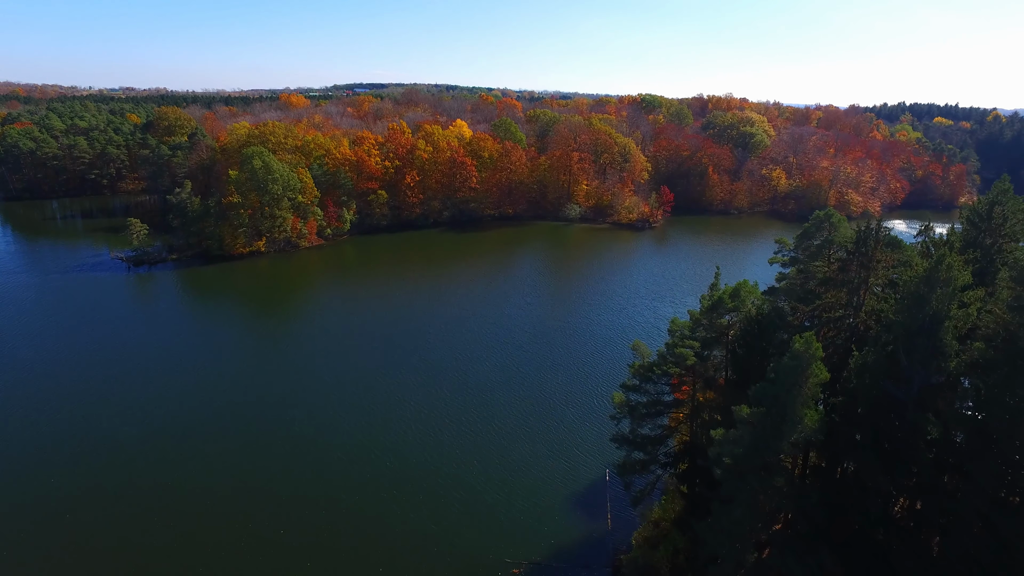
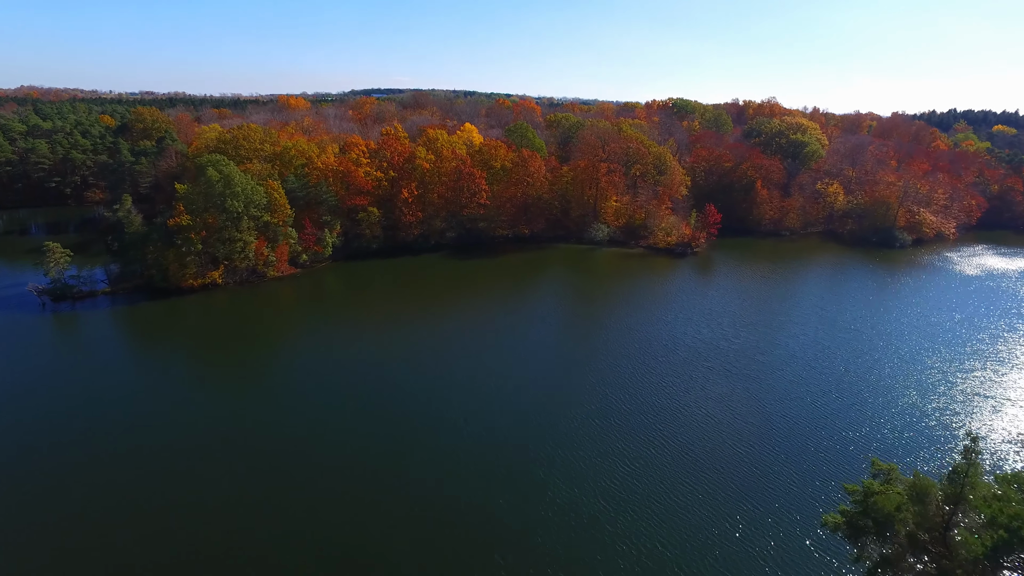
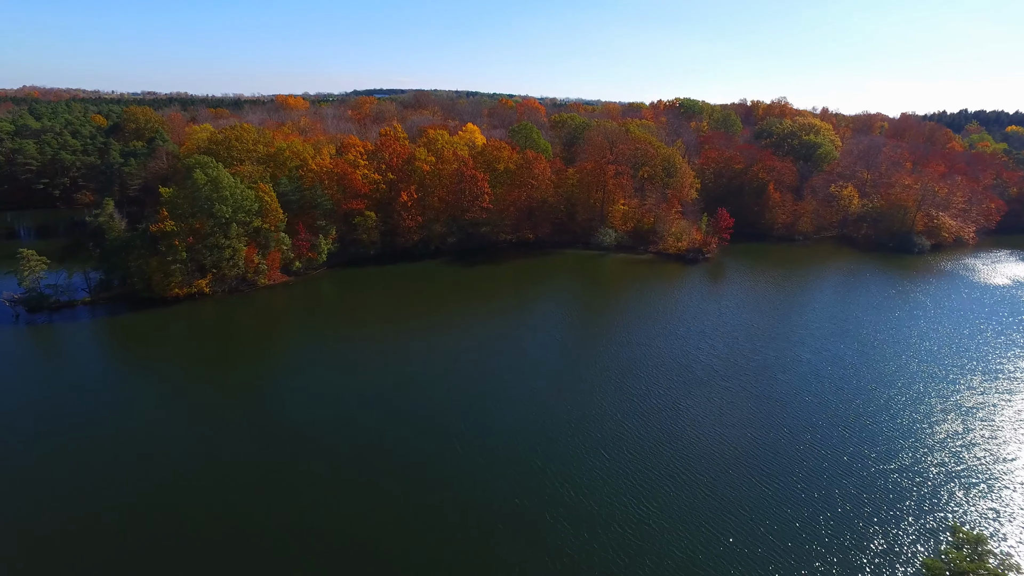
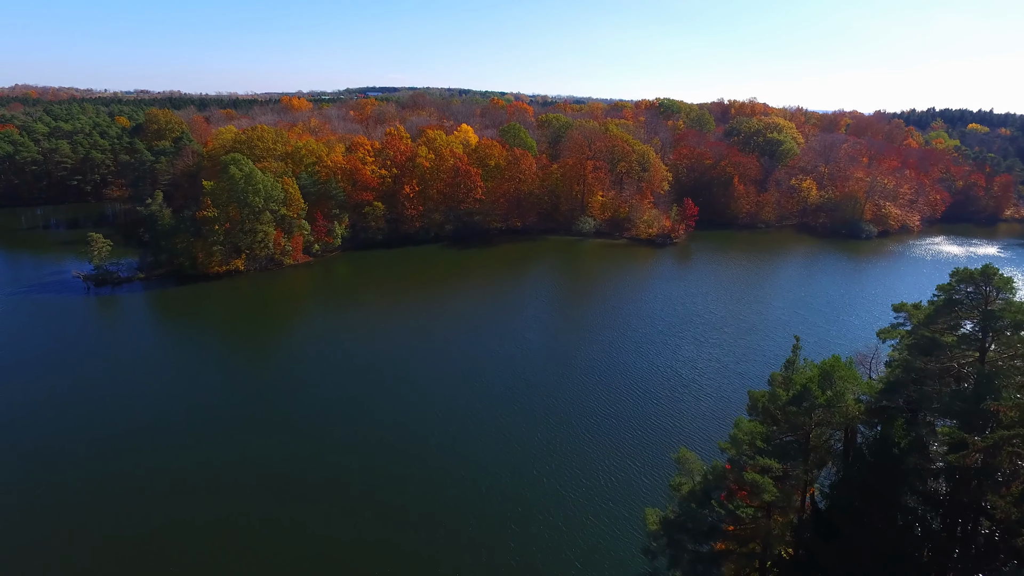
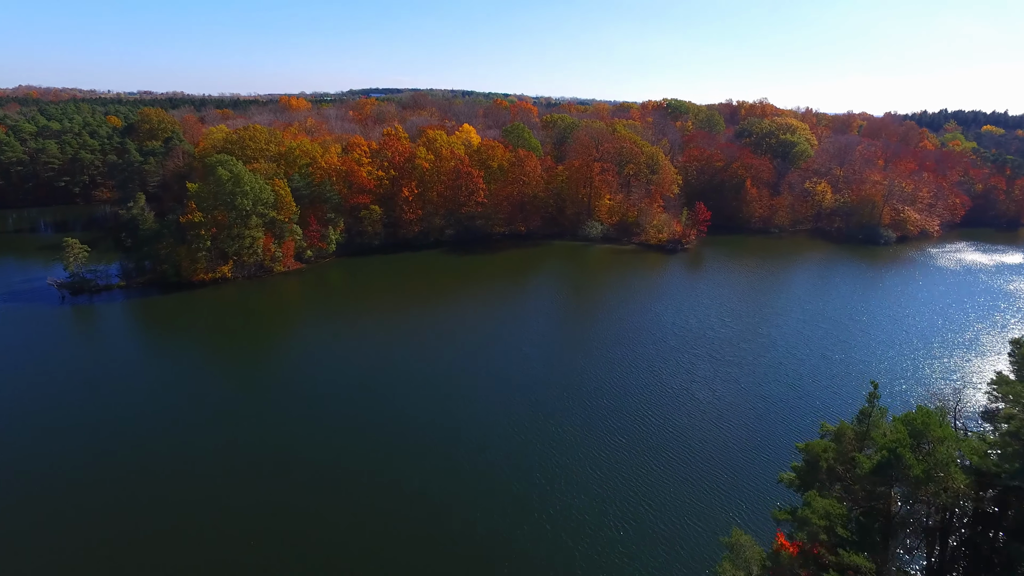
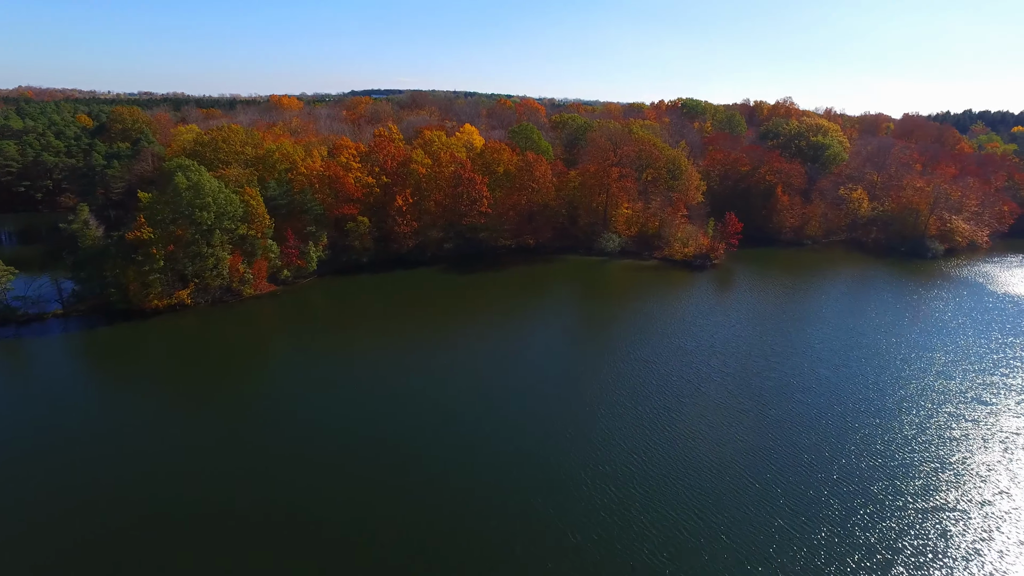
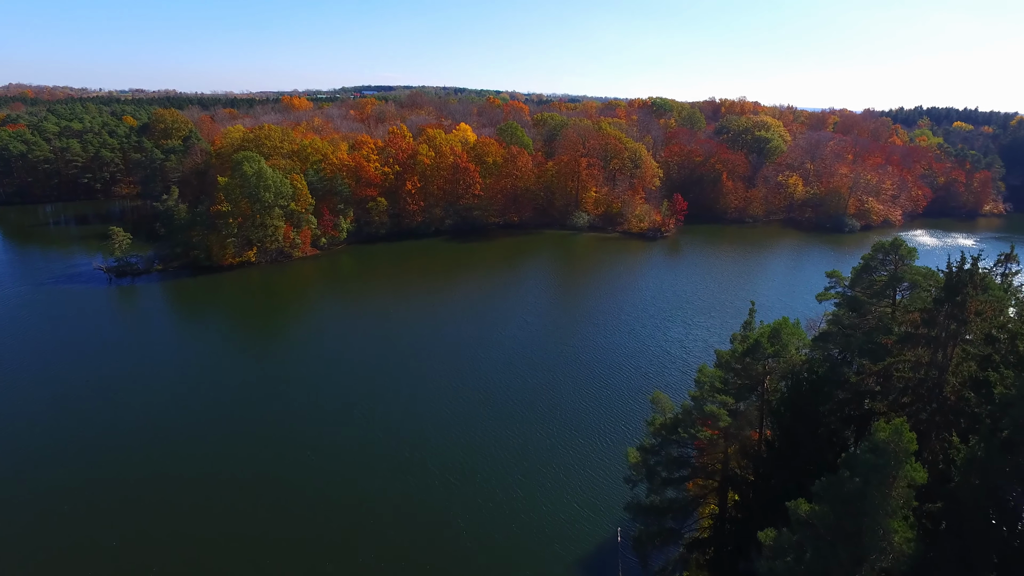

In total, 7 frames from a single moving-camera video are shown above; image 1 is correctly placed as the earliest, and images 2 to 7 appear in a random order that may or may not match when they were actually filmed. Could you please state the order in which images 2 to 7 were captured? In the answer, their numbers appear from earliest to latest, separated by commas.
7, 4, 5, 2, 3, 6
